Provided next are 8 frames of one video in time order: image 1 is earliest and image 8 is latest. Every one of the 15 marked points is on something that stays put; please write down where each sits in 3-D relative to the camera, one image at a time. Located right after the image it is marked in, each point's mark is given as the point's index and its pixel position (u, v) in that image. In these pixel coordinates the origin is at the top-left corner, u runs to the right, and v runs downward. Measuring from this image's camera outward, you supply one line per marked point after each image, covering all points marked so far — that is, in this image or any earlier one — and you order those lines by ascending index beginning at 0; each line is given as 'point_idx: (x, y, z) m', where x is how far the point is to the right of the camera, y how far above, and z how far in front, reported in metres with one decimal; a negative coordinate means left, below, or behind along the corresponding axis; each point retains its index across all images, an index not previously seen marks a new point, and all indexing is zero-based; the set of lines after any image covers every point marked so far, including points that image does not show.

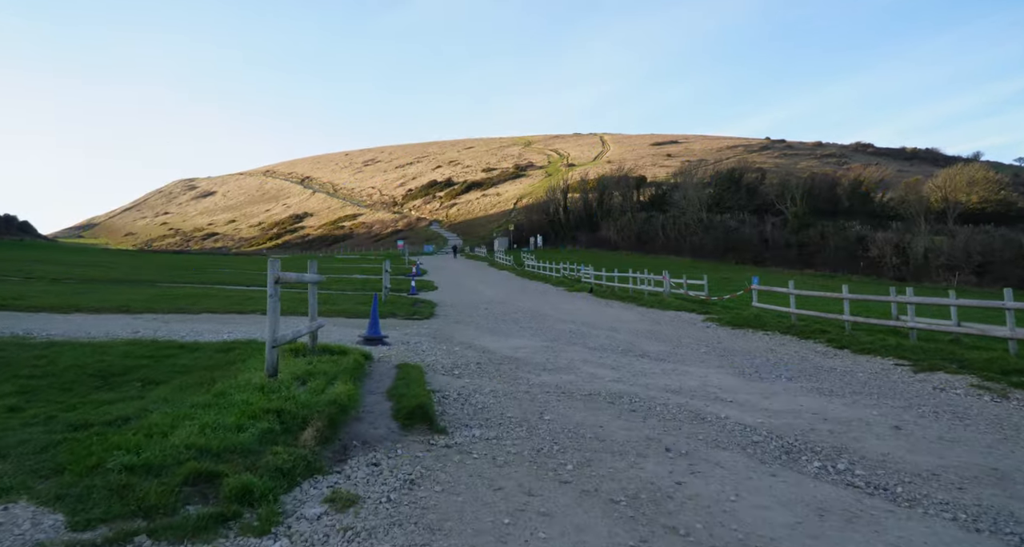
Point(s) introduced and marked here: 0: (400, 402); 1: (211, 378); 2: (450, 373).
0: (-1.2, -1.4, +6.4) m
1: (-3.3, -1.1, +6.4) m
2: (-1.0, -1.5, +8.9) m
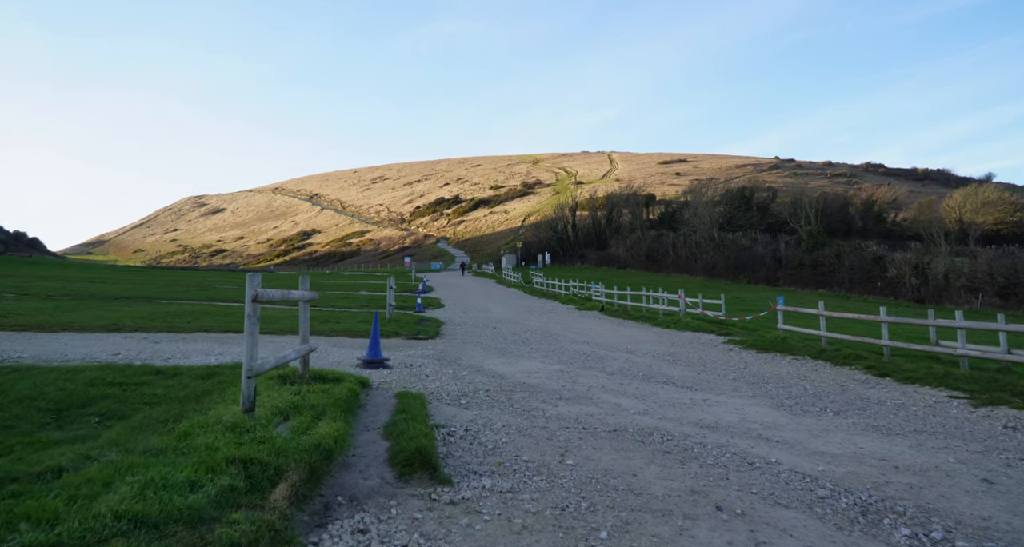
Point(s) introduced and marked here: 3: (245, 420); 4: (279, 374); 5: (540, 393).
0: (-1.1, -1.6, +5.4) m
1: (-3.1, -1.3, +5.5) m
2: (-0.8, -1.8, +8.0) m
3: (-2.3, -1.3, +5.1) m
4: (-3.0, -1.3, +7.5) m
5: (+0.5, -1.9, +9.5) m
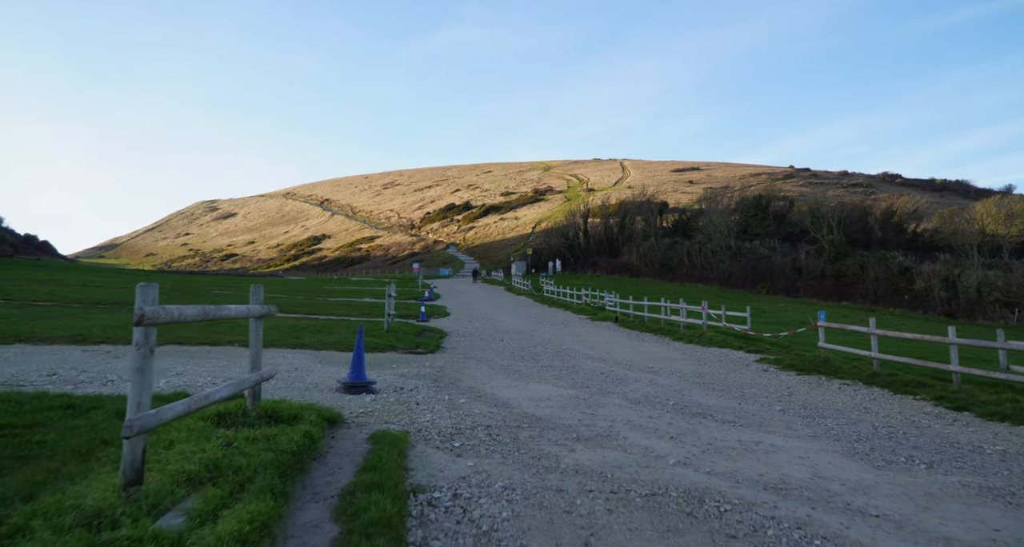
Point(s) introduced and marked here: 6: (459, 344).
0: (-1.0, -1.6, +3.7) m
1: (-3.1, -1.4, +3.9) m
2: (-0.7, -1.9, +6.3) m
3: (-2.3, -1.3, +3.4) m
4: (-2.9, -1.4, +5.9) m
5: (+0.5, -2.1, +7.8) m
6: (-1.7, -2.3, +18.9) m
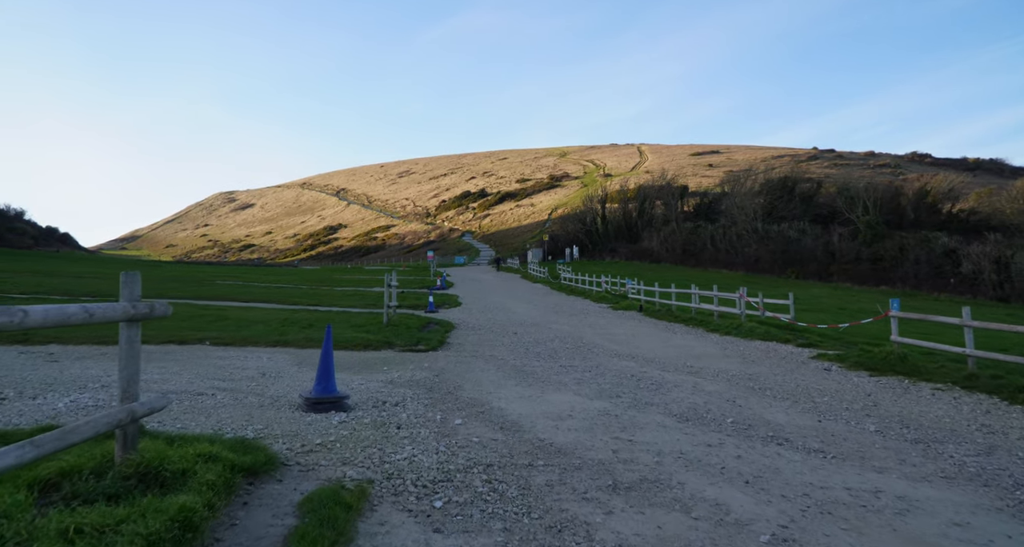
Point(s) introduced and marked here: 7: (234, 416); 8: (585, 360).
0: (-1.1, -1.5, +1.6) m
1: (-3.1, -1.3, +1.8) m
2: (-0.7, -1.7, +4.1) m
3: (-2.3, -1.2, +1.3) m
4: (-2.9, -1.2, +3.8) m
5: (+0.6, -1.9, +5.6) m
6: (-1.3, -1.9, +16.8) m
7: (-3.2, -1.6, +6.8) m
8: (+1.6, -2.0, +13.2) m
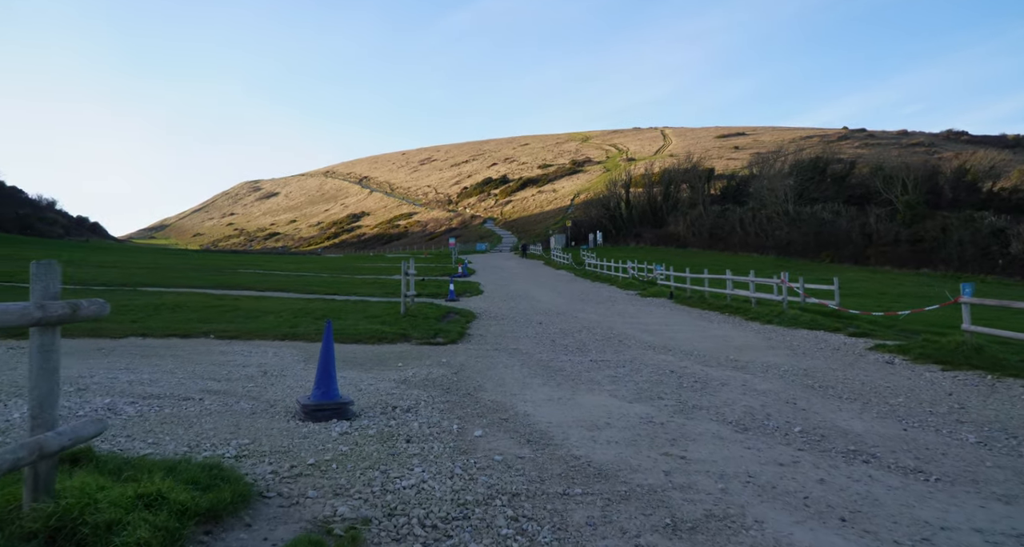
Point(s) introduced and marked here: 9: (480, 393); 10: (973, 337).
0: (-1.0, -1.5, +0.6) m
1: (-3.0, -1.3, +0.8) m
2: (-0.5, -1.7, +3.1) m
3: (-2.3, -1.2, +0.3) m
4: (-2.7, -1.2, +2.8) m
5: (+0.9, -1.7, +4.5) m
6: (-0.6, -1.5, +15.8) m
7: (-2.9, -1.5, +5.9) m
8: (+2.2, -1.7, +12.1) m
9: (-0.4, -1.7, +8.2) m
10: (+8.8, -1.2, +11.1) m
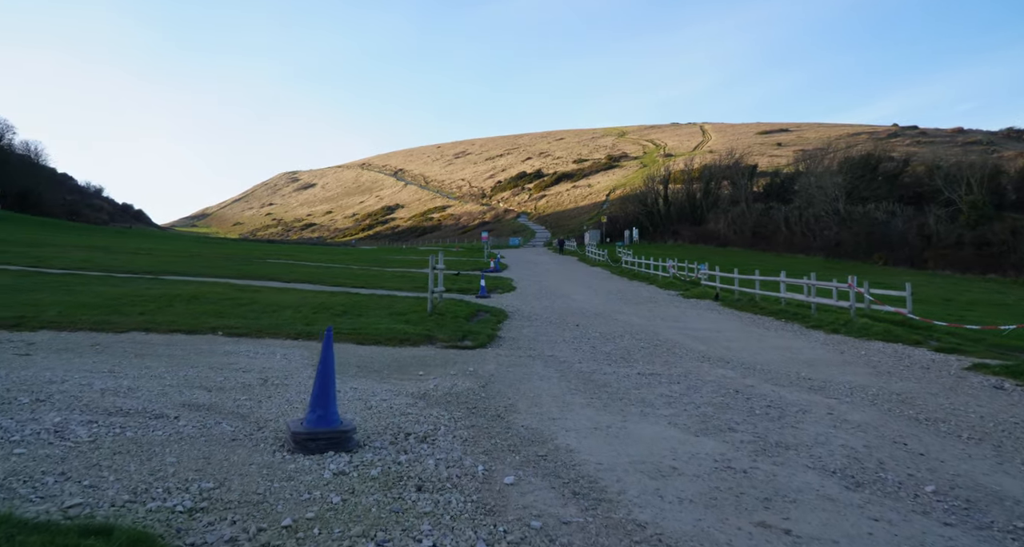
0: (-0.9, -1.6, -0.7) m
1: (-3.0, -1.3, -0.4) m
2: (-0.3, -1.7, +1.8) m
3: (-2.2, -1.3, -0.9) m
4: (-2.5, -1.2, +1.6) m
5: (+1.1, -1.8, +3.1) m
6: (+0.2, -1.4, +14.5) m
7: (-2.6, -1.5, +4.6) m
8: (+2.8, -1.7, +10.6) m
9: (0.0, -1.7, +6.8) m
10: (+9.4, -1.4, +9.3) m
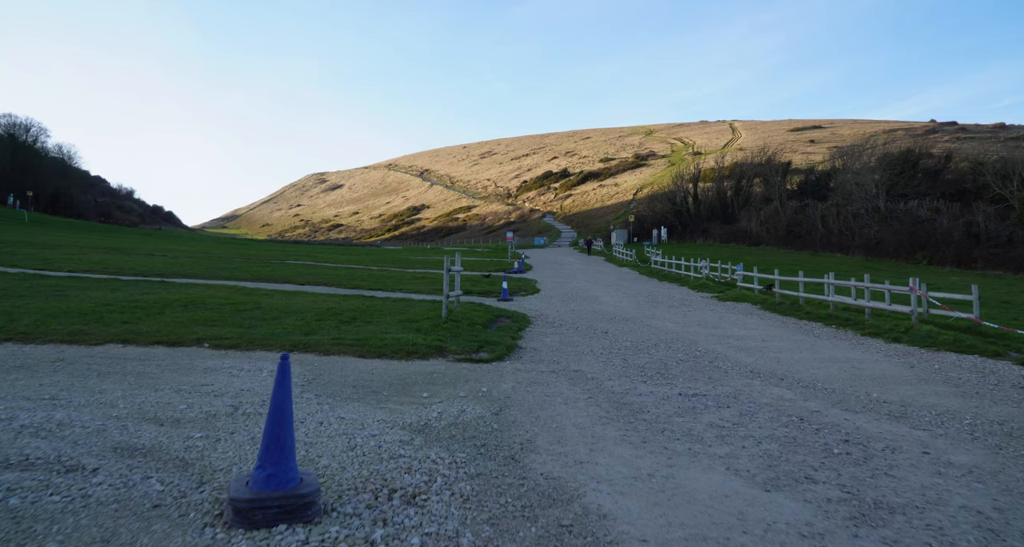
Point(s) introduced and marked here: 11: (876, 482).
0: (-1.1, -1.6, -2.0) m
1: (-3.1, -1.3, -1.6) m
2: (-0.4, -1.8, +0.4) m
3: (-2.4, -1.3, -2.2) m
4: (-2.6, -1.2, +0.4) m
5: (+1.1, -1.9, +1.7) m
6: (+0.7, -1.5, +13.1) m
7: (-2.5, -1.5, +3.4) m
8: (+3.2, -1.7, +9.1) m
9: (+0.2, -1.7, +5.5) m
10: (+9.7, -1.5, +7.5) m
11: (+3.2, -1.8, +5.2) m
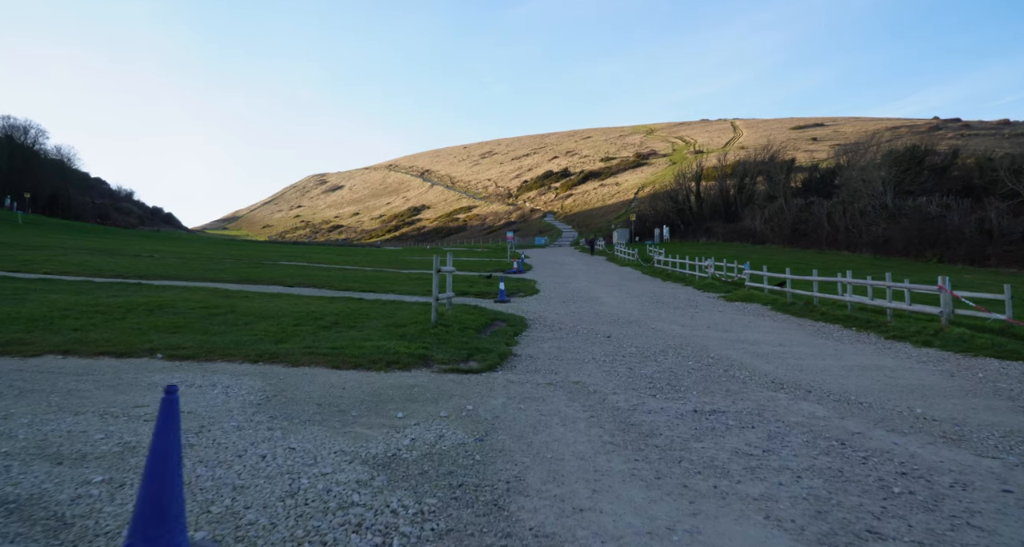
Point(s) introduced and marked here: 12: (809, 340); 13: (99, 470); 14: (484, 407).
0: (-1.3, -1.6, -3.2) m
1: (-3.3, -1.3, -2.7) m
2: (-0.5, -1.7, -0.7) m
3: (-2.5, -1.3, -3.3) m
4: (-2.8, -1.2, -0.8) m
5: (+1.0, -1.8, +0.6) m
6: (+0.6, -1.5, +12.0) m
7: (-2.7, -1.5, +2.3) m
8: (+3.0, -1.7, +8.0) m
9: (0.0, -1.7, +4.4) m
10: (+9.5, -1.4, +6.4) m
11: (+3.1, -1.8, +4.1) m
12: (+6.9, -1.5, +13.6) m
13: (-3.1, -1.5, +4.5) m
14: (-0.3, -1.6, +7.2) m
